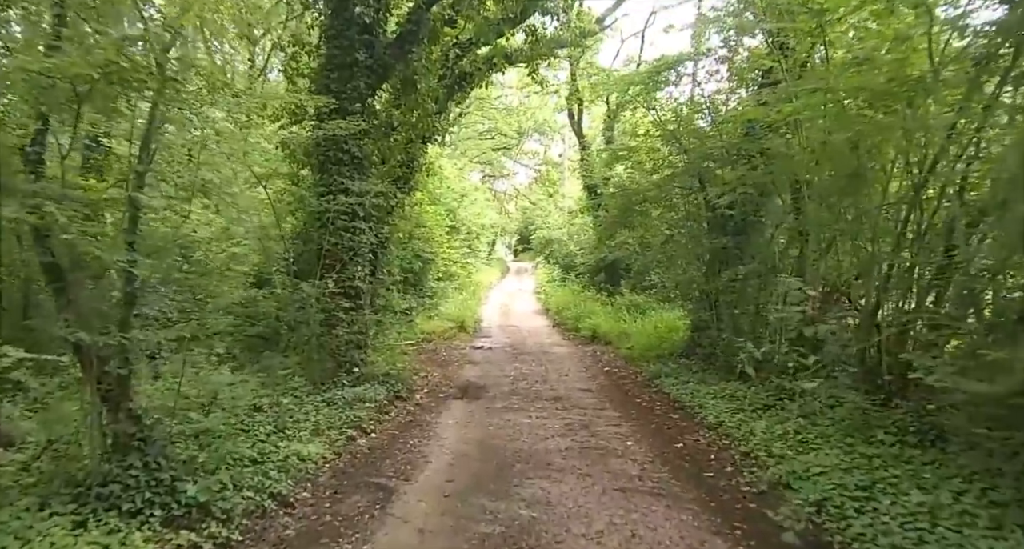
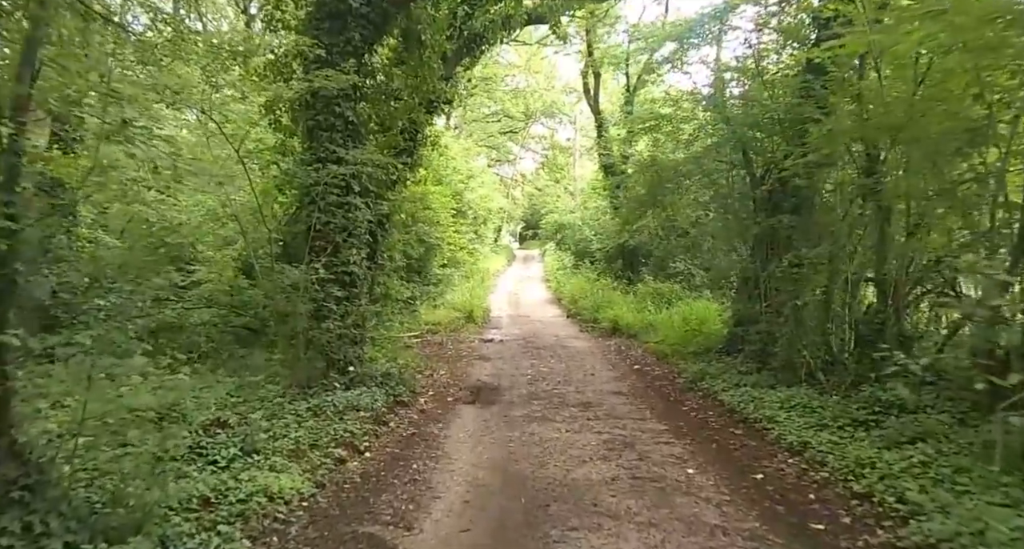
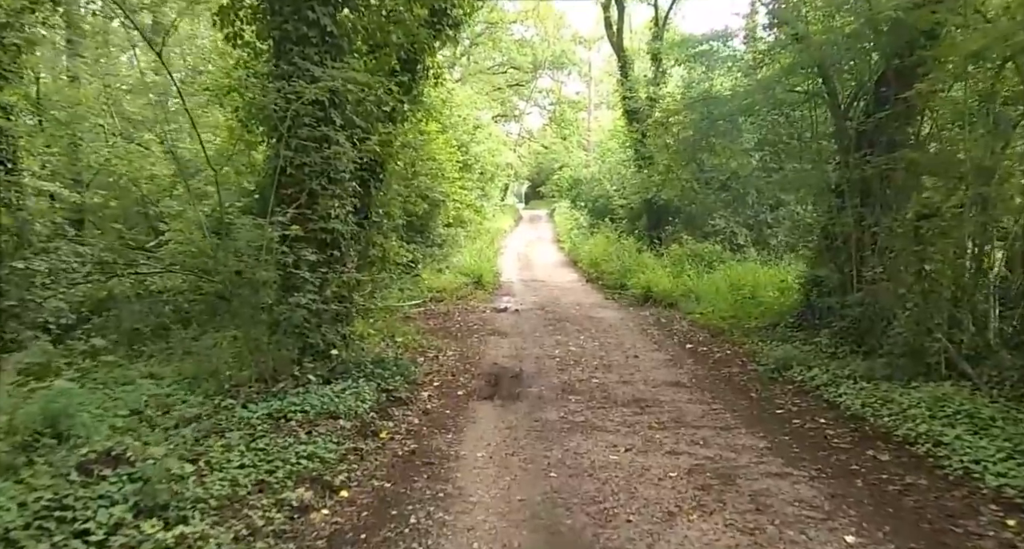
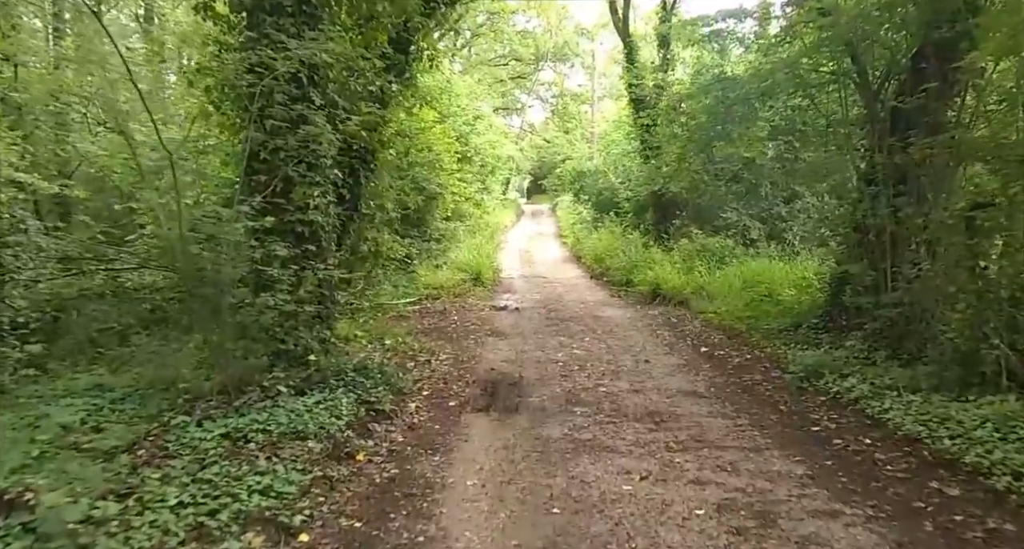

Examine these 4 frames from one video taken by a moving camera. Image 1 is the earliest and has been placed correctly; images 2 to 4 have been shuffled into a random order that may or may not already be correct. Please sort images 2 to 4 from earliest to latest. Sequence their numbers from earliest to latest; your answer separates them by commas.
2, 3, 4
